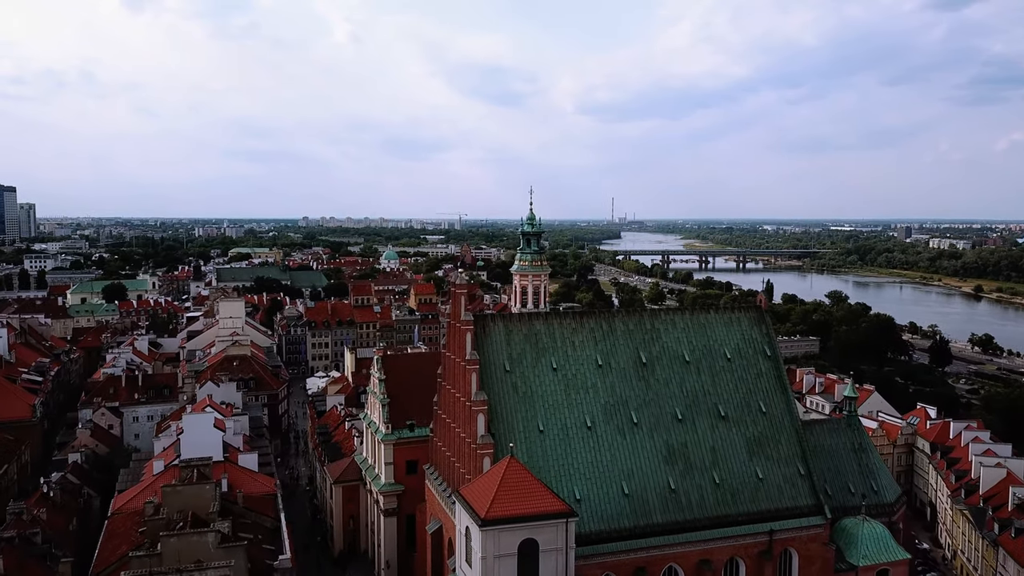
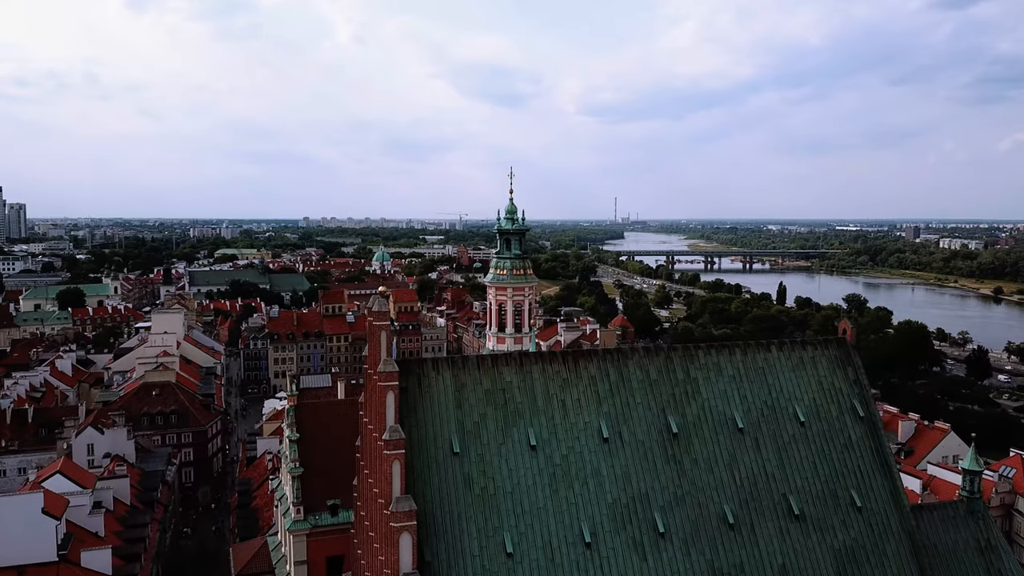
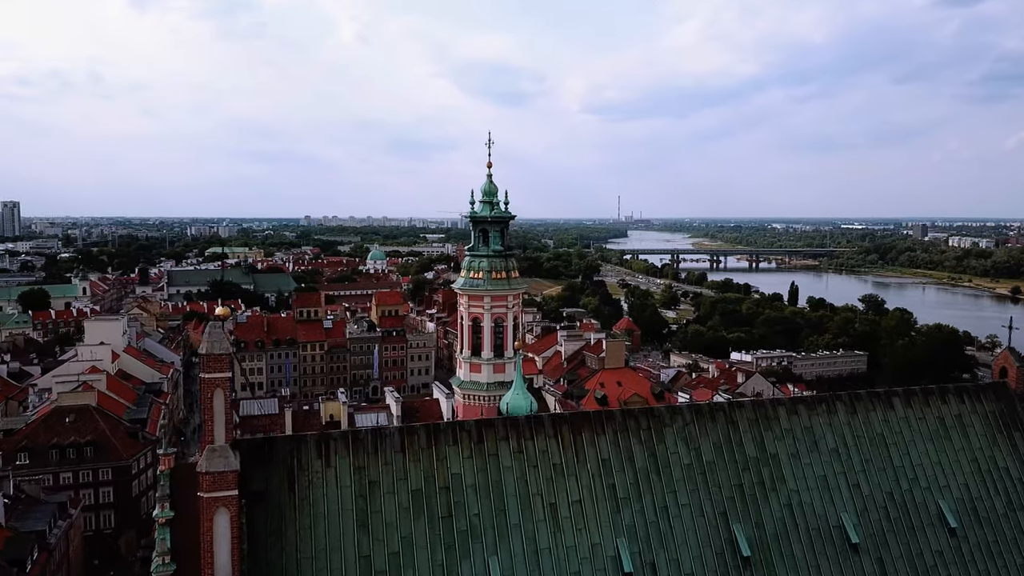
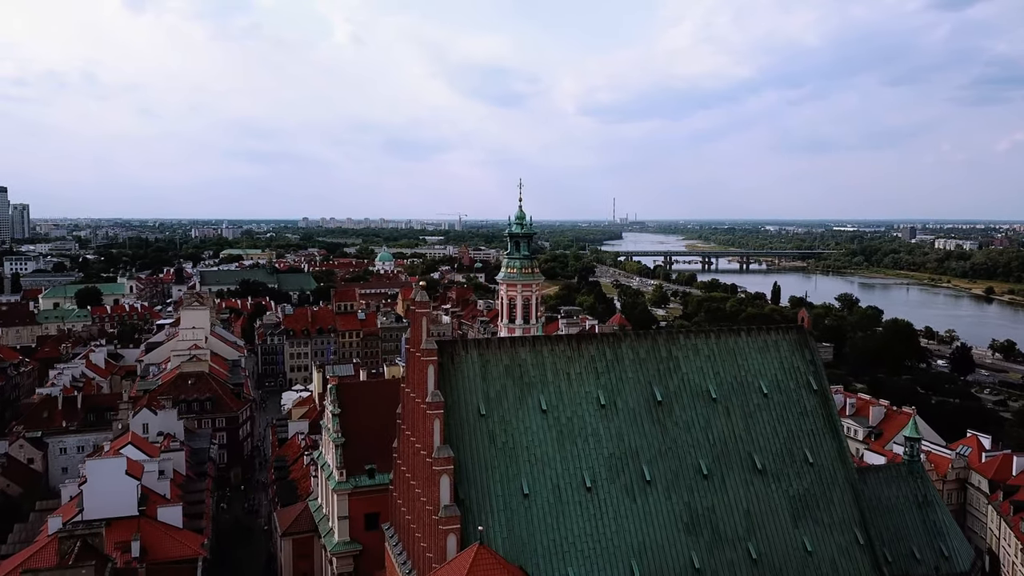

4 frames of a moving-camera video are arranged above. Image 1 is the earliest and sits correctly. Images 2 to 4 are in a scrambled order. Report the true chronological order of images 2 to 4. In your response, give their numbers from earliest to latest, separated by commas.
4, 2, 3
